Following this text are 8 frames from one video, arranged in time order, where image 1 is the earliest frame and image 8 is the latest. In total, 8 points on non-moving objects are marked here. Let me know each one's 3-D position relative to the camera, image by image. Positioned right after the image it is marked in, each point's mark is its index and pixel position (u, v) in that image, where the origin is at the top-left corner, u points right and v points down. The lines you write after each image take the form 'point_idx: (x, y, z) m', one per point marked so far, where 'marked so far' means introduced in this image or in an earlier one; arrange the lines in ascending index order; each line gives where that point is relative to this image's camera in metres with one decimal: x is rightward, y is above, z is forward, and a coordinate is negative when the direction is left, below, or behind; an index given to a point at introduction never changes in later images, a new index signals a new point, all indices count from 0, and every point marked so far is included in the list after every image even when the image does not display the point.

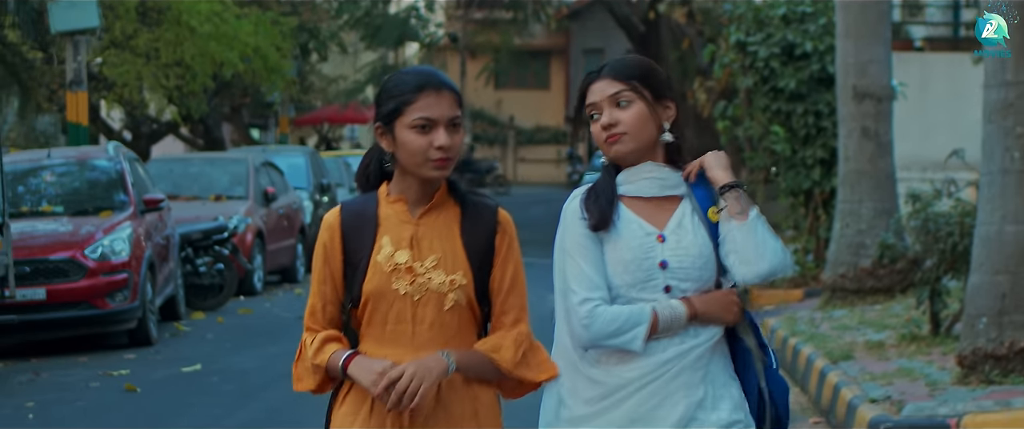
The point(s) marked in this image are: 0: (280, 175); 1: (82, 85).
0: (-3.1, +0.5, +18.2) m
1: (-5.5, +1.7, +18.2) m
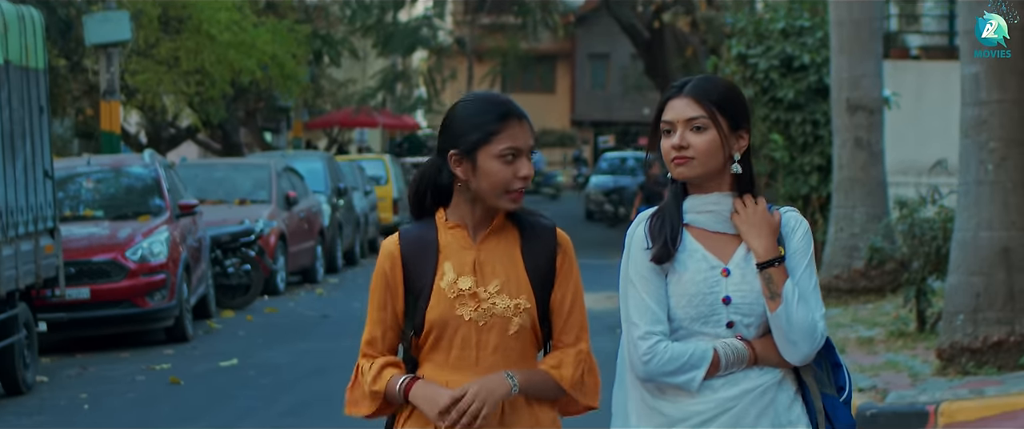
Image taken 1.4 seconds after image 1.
0: (-2.9, +0.5, +19.0) m
1: (-5.4, +1.6, +19.0) m
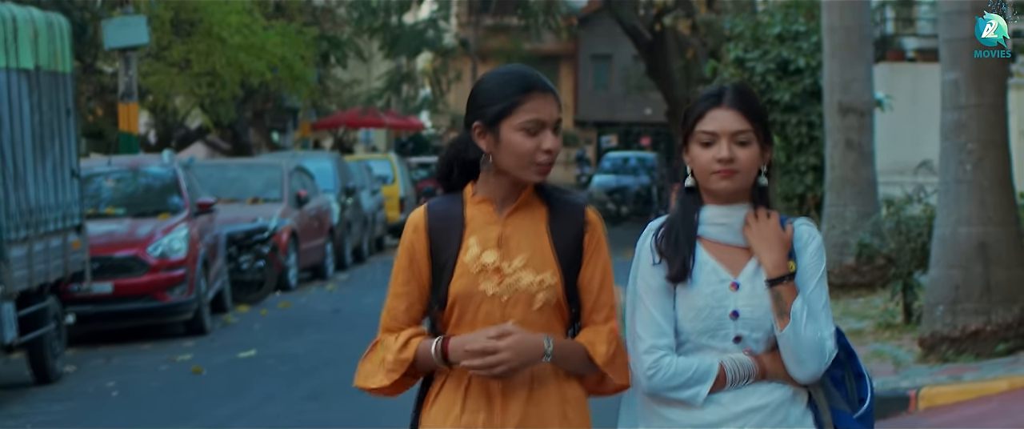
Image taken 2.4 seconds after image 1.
0: (-2.8, +0.5, +19.5) m
1: (-5.3, +1.7, +19.5) m
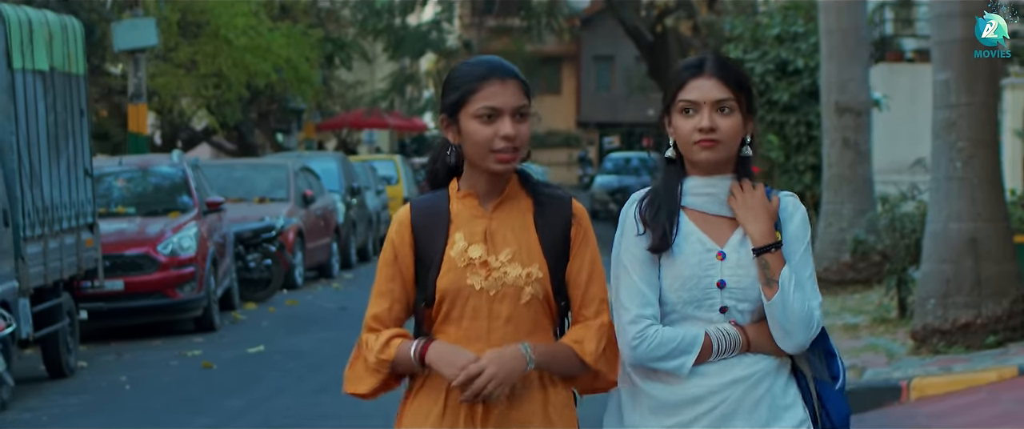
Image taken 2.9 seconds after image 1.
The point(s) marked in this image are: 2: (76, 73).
0: (-2.8, +0.5, +19.8) m
1: (-5.3, +1.7, +19.8) m
2: (-3.7, +1.2, +11.7) m
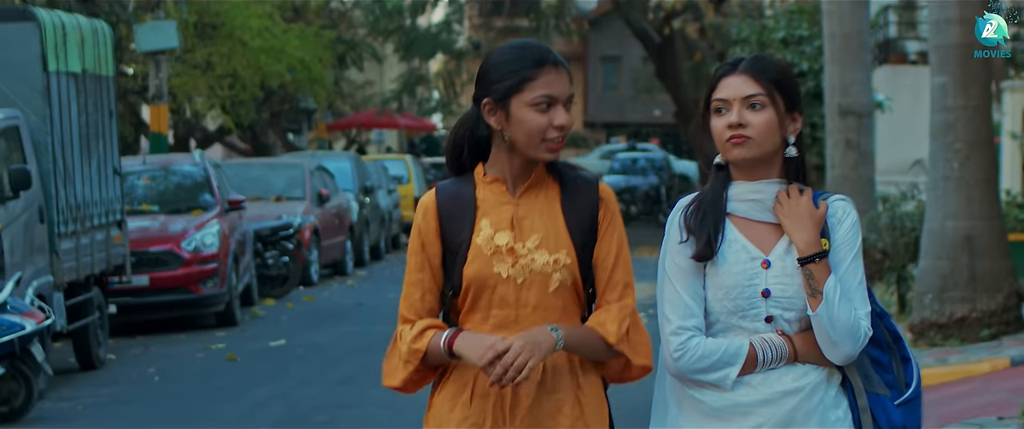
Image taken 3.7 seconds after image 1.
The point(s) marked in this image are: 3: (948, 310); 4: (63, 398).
0: (-2.6, +0.5, +20.2) m
1: (-5.1, +1.7, +20.2) m
2: (-3.6, +1.2, +12.2) m
3: (+3.2, -0.7, +10.1) m
4: (-3.3, -1.4, +10.2) m
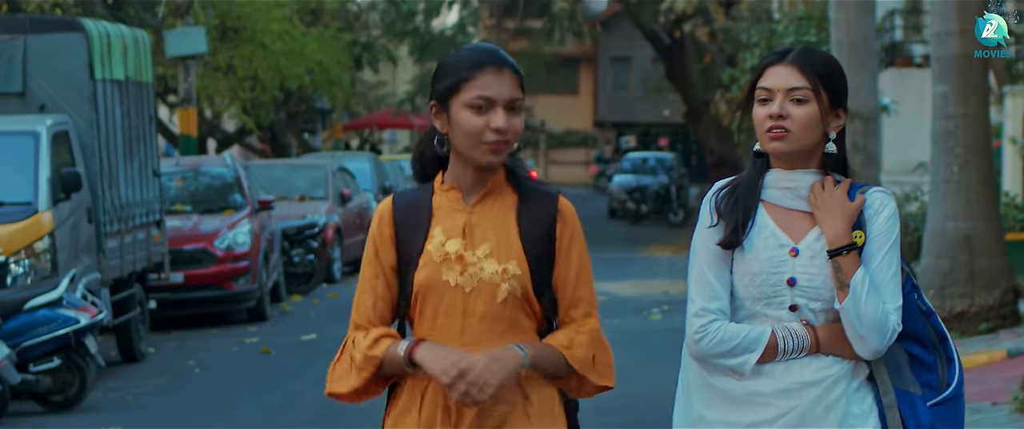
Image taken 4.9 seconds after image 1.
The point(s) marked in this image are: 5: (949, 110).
0: (-2.4, +0.5, +20.8) m
1: (-4.9, +1.7, +20.8) m
2: (-3.4, +1.2, +12.7) m
3: (+3.4, -0.7, +10.6) m
4: (-3.1, -1.4, +10.8) m
5: (+3.3, +0.8, +10.5) m
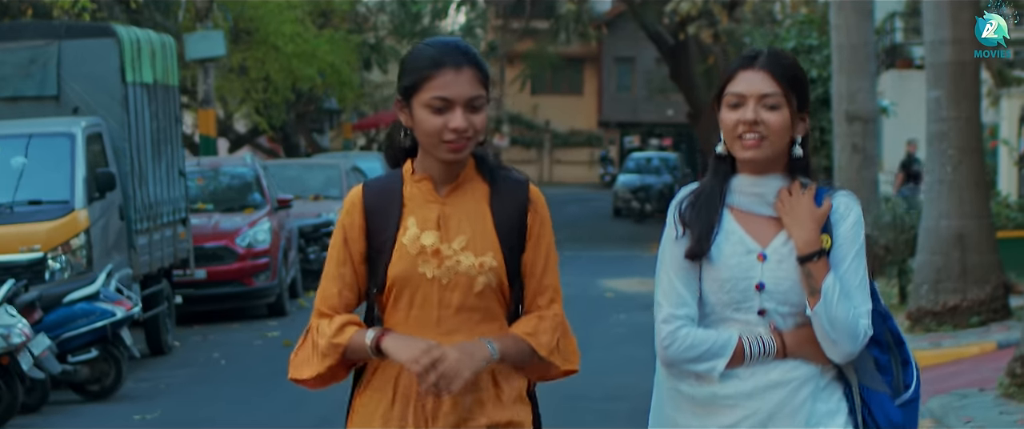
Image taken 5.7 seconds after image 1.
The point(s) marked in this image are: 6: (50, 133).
0: (-2.3, +0.6, +21.3) m
1: (-4.8, +1.7, +21.3) m
2: (-3.3, +1.2, +13.2) m
3: (+3.5, -0.7, +11.1) m
4: (-3.0, -1.3, +11.3) m
5: (+3.4, +0.8, +11.0) m
6: (-3.7, +0.7, +11.2) m
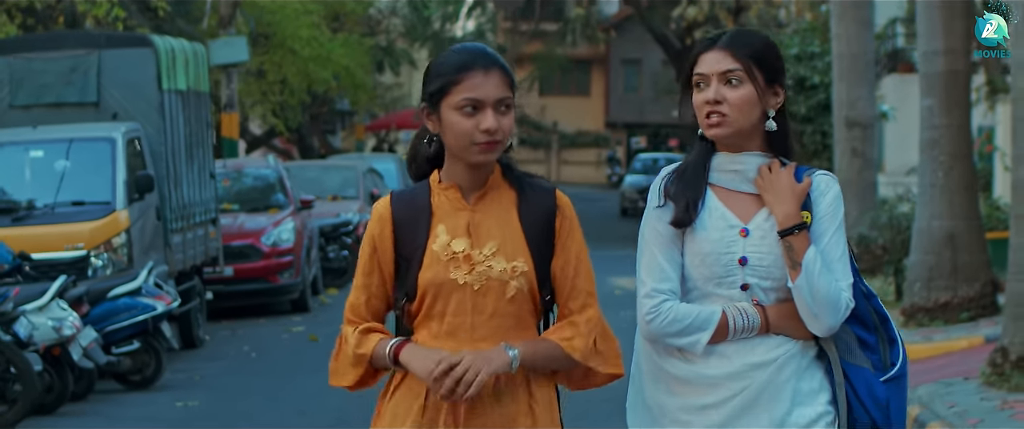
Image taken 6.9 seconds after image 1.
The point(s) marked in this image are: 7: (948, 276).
0: (-2.1, +0.6, +21.9) m
1: (-4.6, +1.7, +22.0) m
2: (-3.1, +1.2, +13.9) m
3: (+3.6, -0.7, +11.7) m
4: (-2.9, -1.3, +12.0) m
5: (+3.6, +0.8, +11.6) m
6: (-3.6, +0.7, +11.8) m
7: (+3.7, -0.5, +11.8) m
